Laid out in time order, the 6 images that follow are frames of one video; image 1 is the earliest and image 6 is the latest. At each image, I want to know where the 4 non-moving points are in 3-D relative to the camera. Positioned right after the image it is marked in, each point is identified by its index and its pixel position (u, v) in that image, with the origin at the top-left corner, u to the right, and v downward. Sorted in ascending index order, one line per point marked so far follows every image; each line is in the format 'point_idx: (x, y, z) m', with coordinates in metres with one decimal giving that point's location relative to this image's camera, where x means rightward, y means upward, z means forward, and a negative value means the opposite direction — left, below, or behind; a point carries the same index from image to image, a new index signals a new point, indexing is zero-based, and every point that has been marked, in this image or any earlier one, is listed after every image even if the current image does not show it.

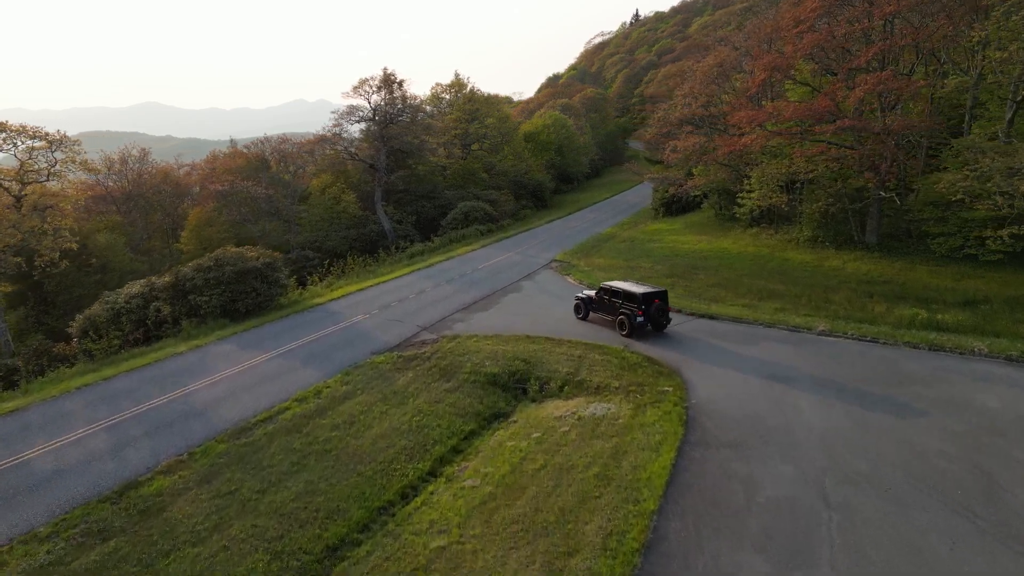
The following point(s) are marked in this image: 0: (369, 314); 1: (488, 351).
0: (-4.4, -0.8, +18.8) m
1: (-0.7, -1.7, +15.8) m
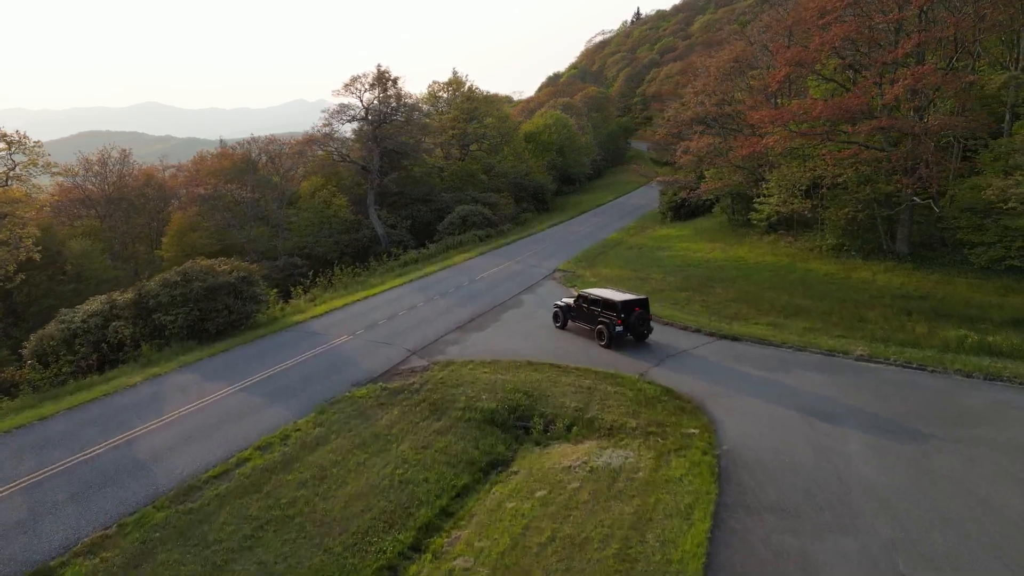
0: (-4.4, -1.3, +16.9) m
1: (-0.6, -2.2, +13.9) m
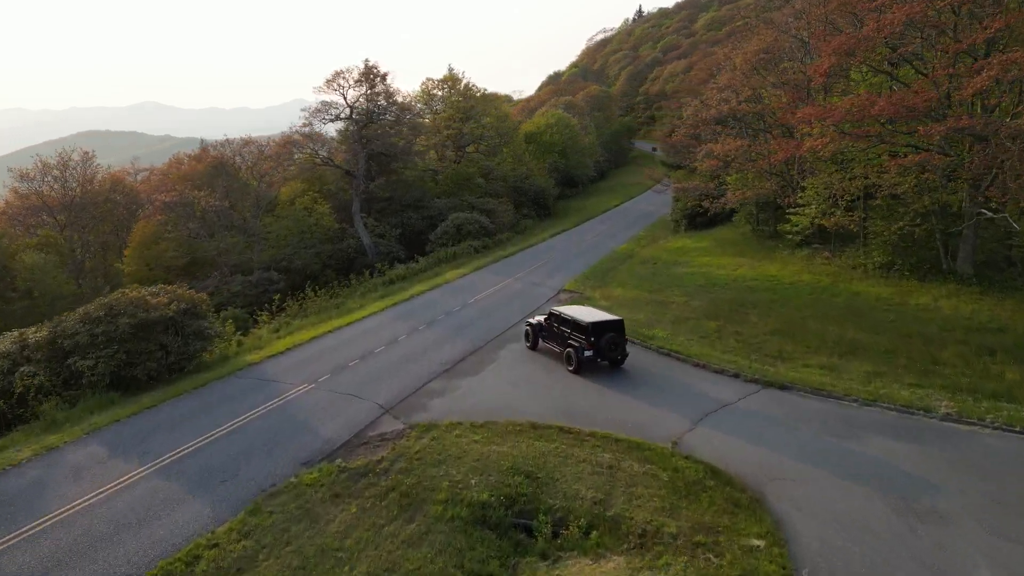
0: (-4.5, -2.2, +13.8) m
1: (-0.7, -3.0, +10.7) m
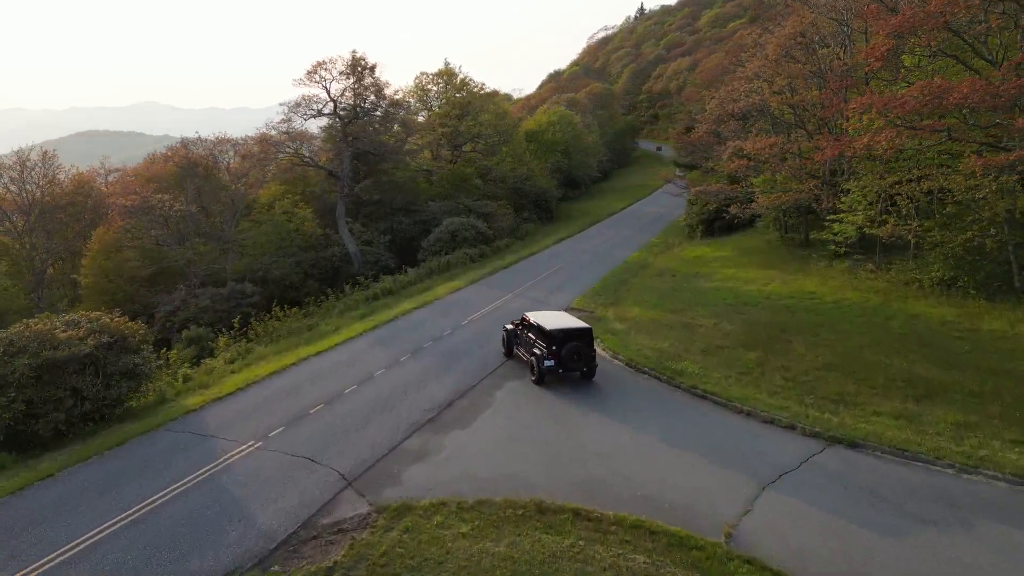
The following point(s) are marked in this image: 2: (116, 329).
0: (-4.5, -2.8, +11.0) m
1: (-0.7, -3.6, +7.9) m
2: (-8.3, -0.9, +12.7) m
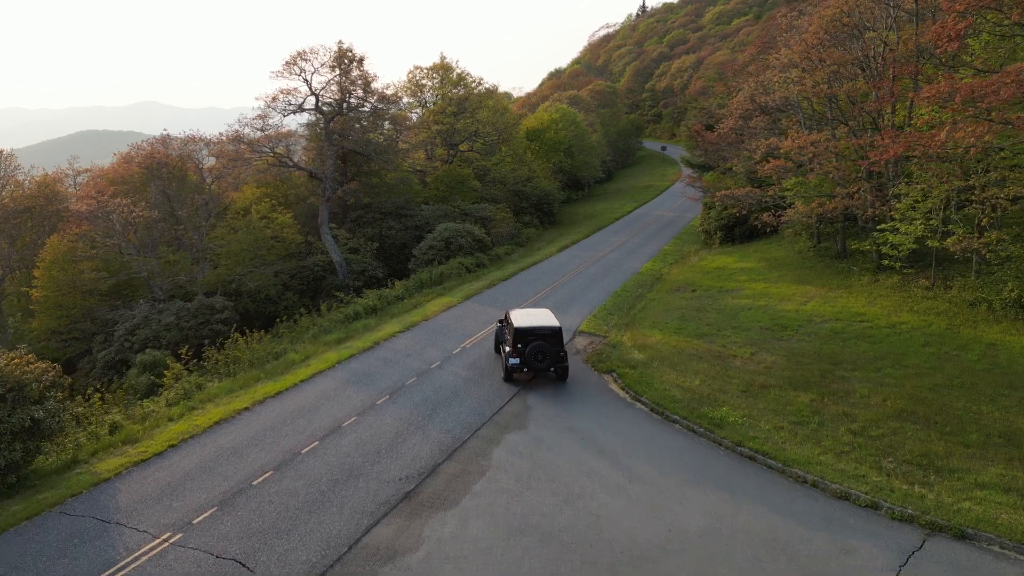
0: (-4.5, -3.3, +8.3) m
1: (-0.7, -4.2, +5.3) m
2: (-8.3, -1.4, +10.0) m
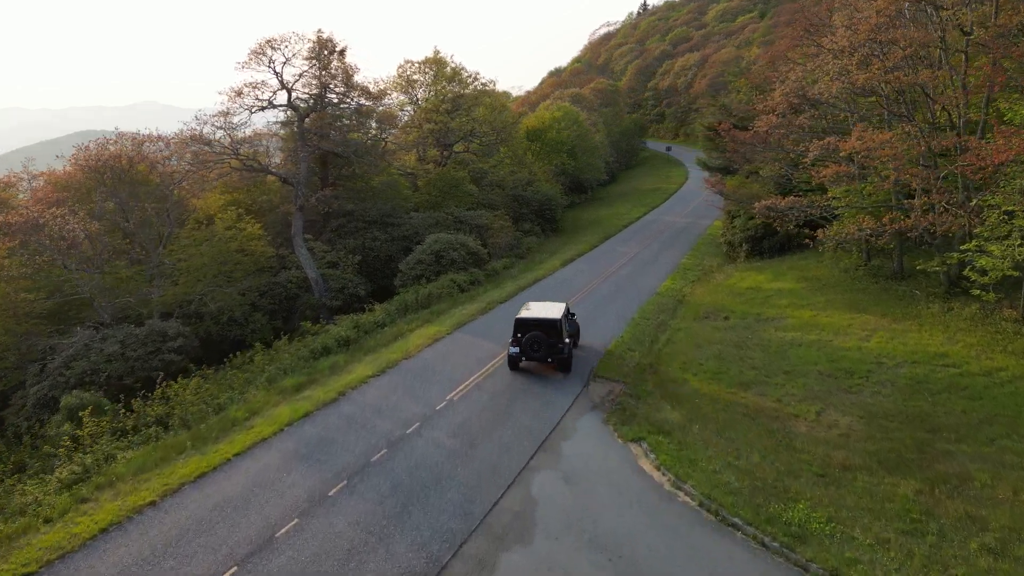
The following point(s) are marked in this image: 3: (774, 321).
0: (-4.5, -4.1, +5.2) m
1: (-0.7, -4.9, +2.1) m
2: (-8.3, -2.2, +6.9) m
3: (+7.0, -0.9, +16.3) m
